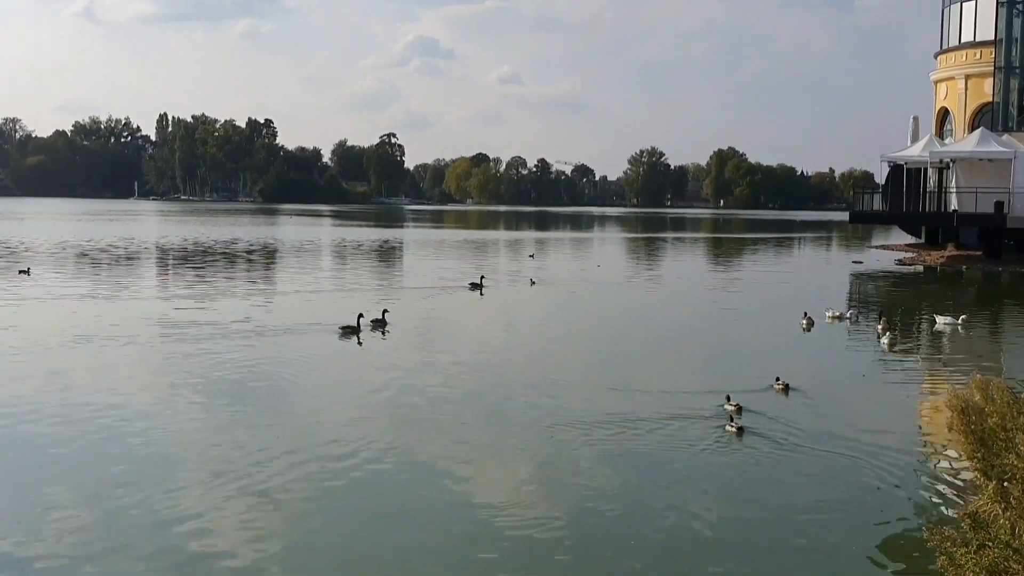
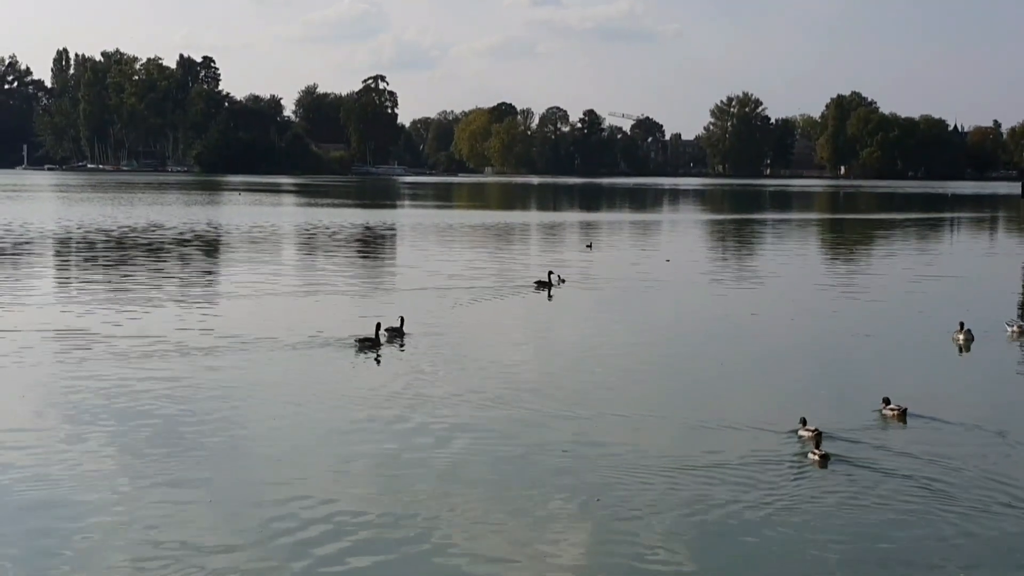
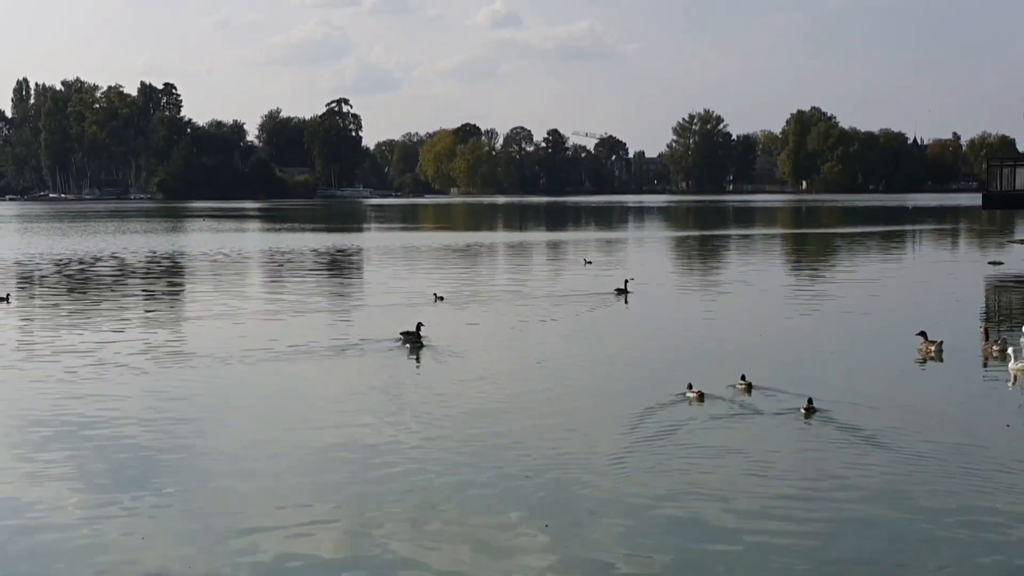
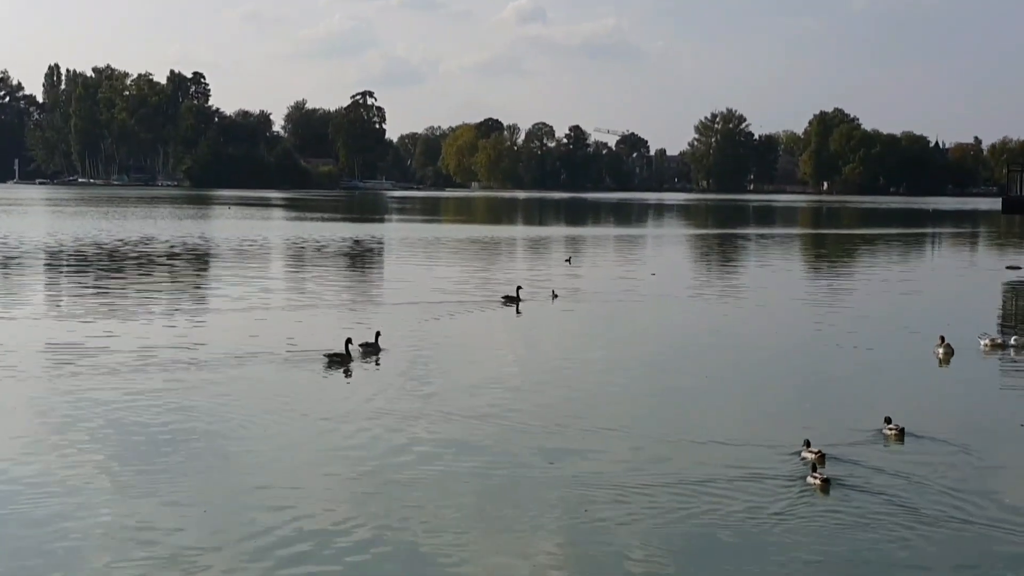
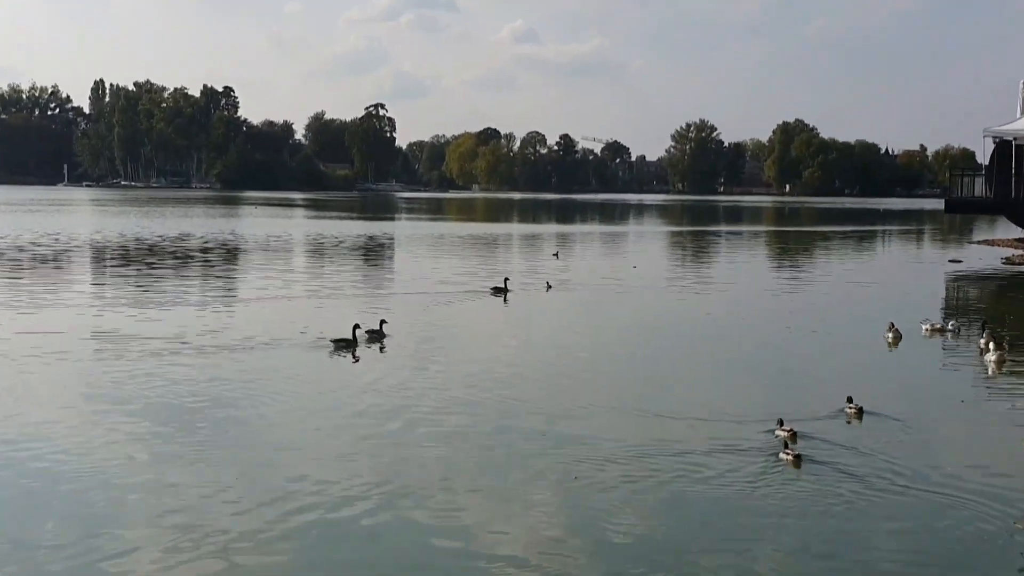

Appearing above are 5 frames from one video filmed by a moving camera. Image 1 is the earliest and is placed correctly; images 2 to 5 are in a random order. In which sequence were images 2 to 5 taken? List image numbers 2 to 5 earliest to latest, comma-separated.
5, 4, 2, 3
